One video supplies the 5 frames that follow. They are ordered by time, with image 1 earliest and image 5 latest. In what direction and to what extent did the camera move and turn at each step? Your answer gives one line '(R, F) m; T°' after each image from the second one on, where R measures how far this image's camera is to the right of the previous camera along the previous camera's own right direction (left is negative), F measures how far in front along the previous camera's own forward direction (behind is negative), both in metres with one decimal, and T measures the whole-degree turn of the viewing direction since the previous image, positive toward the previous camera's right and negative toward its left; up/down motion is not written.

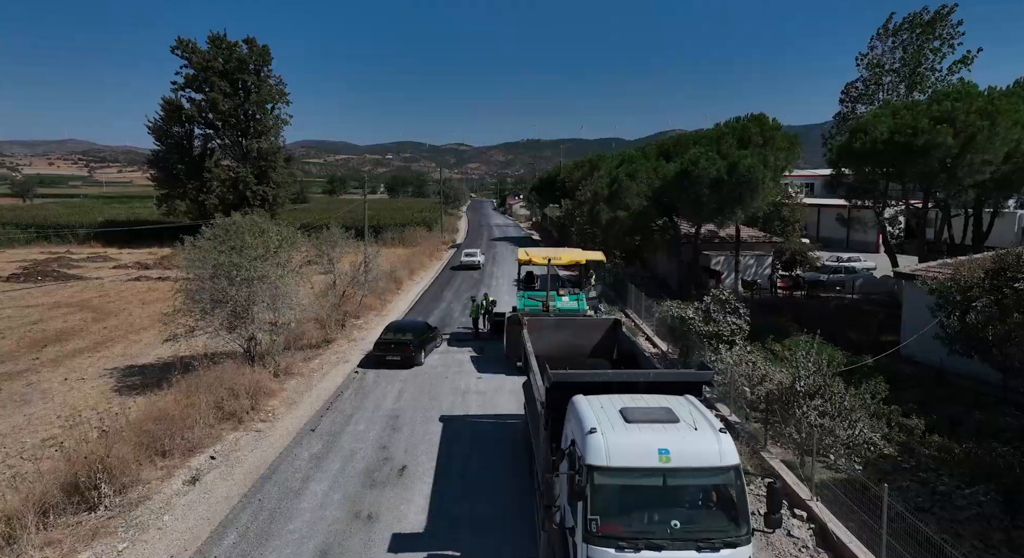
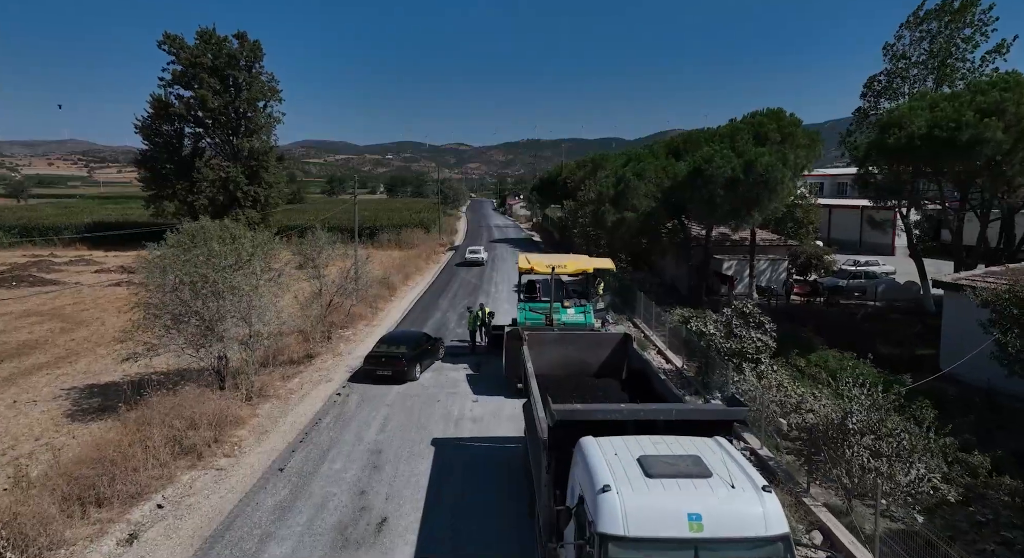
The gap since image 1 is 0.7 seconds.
(0.0, +1.6) m; 0°
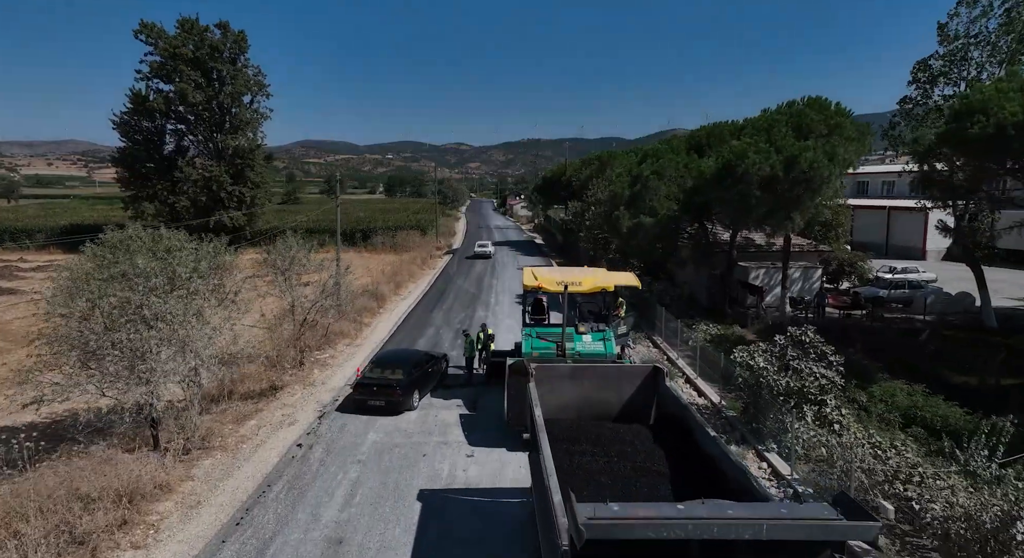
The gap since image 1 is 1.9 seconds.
(-0.1, +2.8) m; 0°
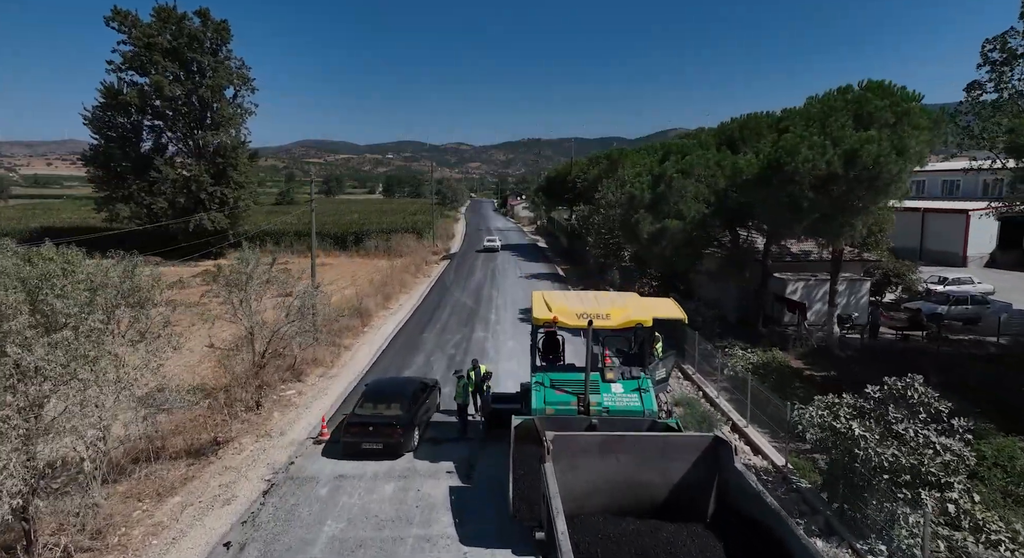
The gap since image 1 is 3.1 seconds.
(-0.1, +3.1) m; 0°
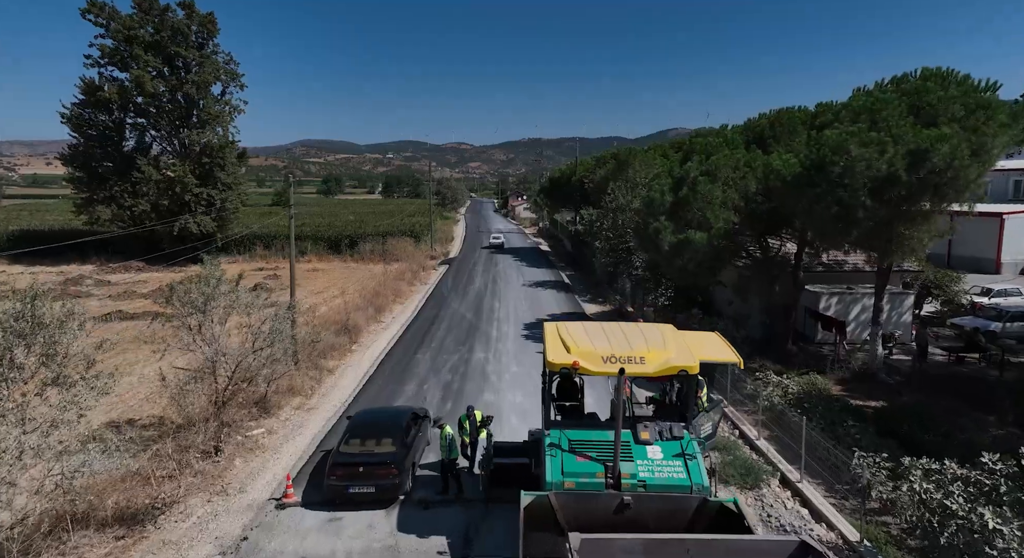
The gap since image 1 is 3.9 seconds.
(-0.1, +2.2) m; 0°
